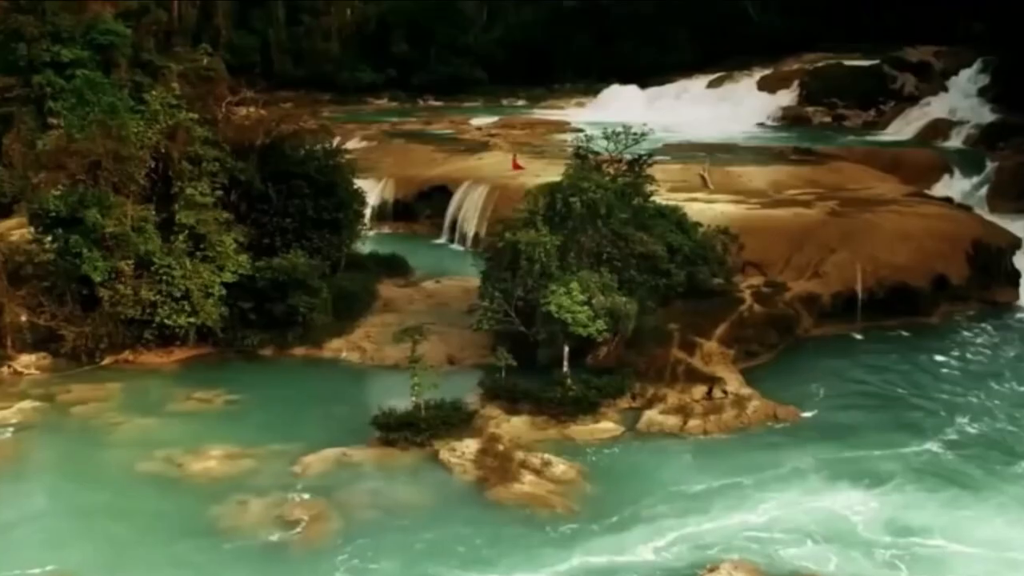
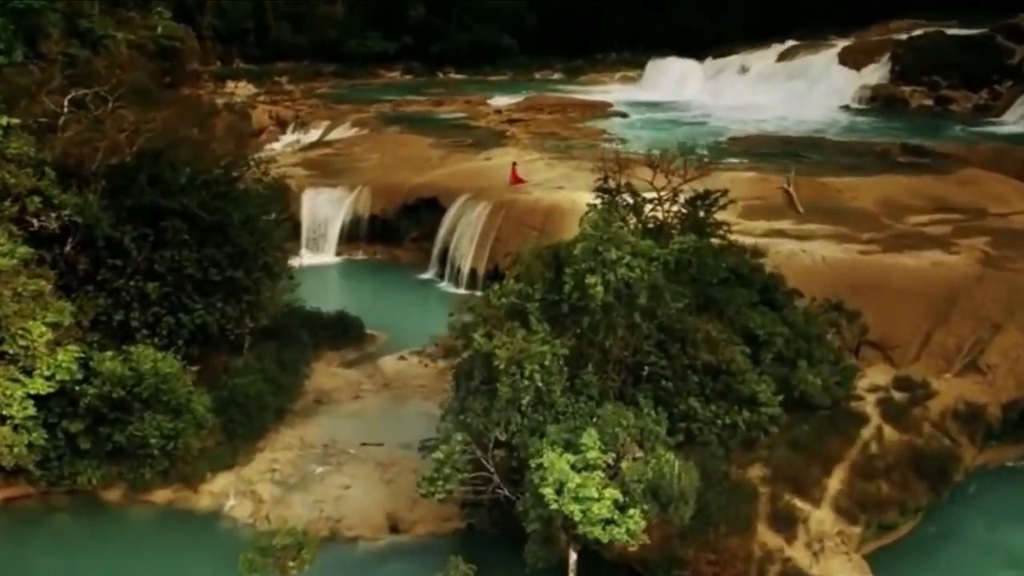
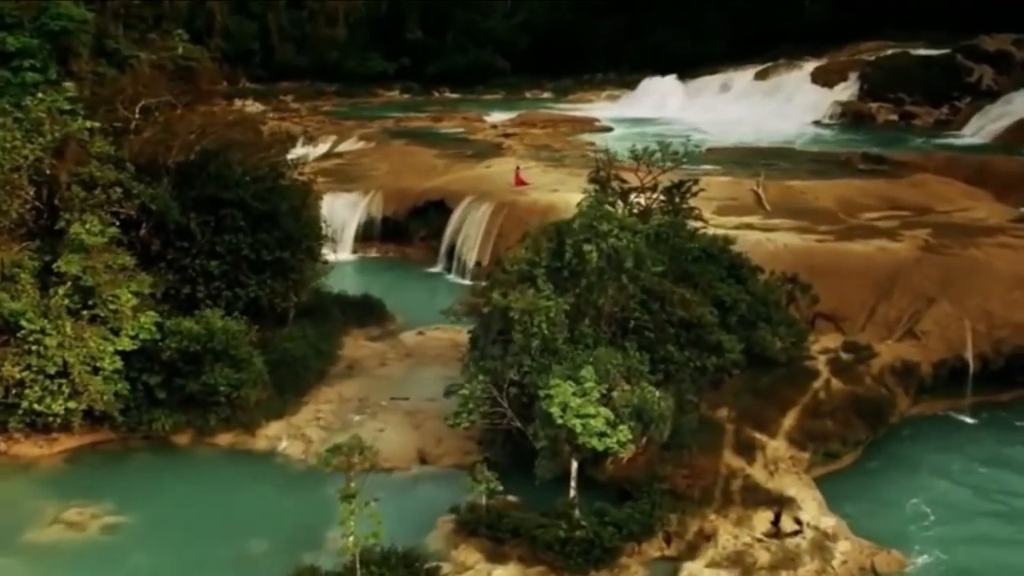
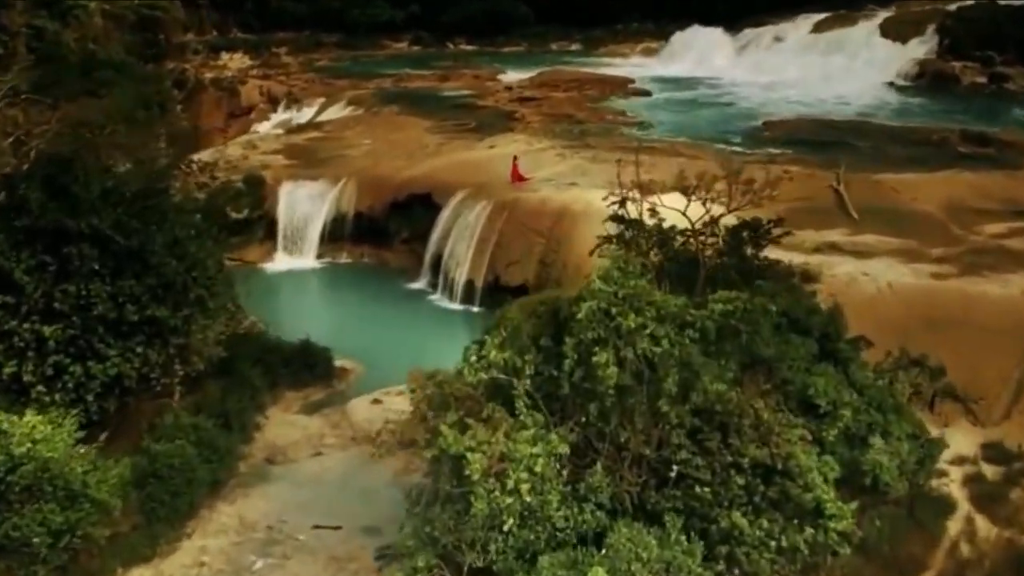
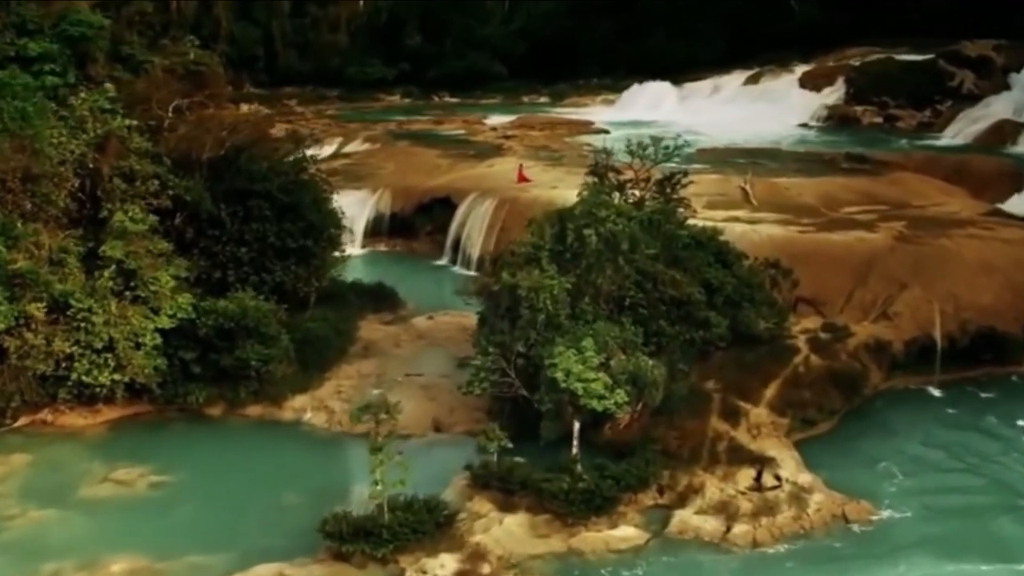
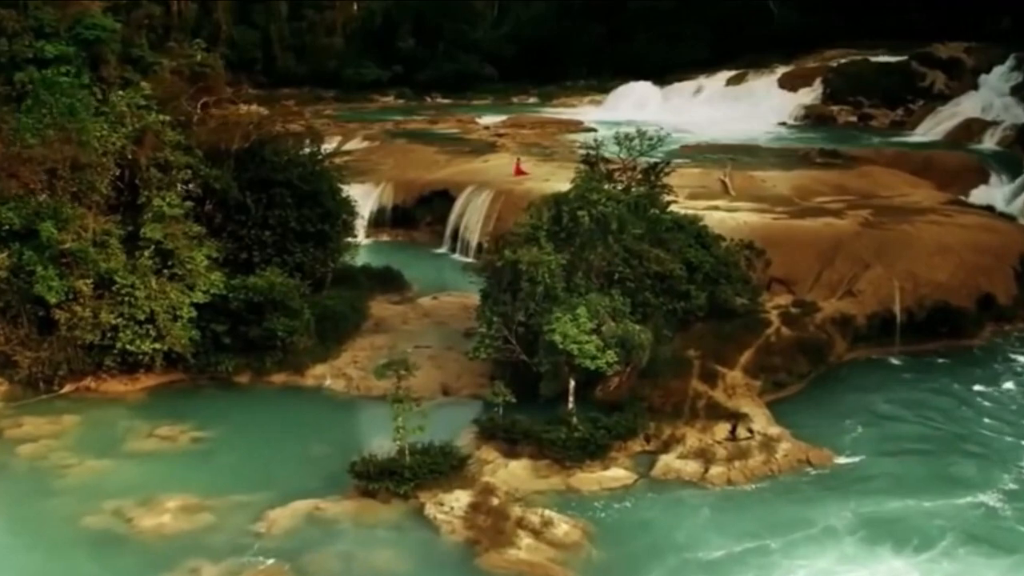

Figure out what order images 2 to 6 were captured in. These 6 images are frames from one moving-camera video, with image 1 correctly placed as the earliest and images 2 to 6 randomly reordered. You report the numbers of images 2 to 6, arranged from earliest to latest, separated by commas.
6, 5, 3, 2, 4
